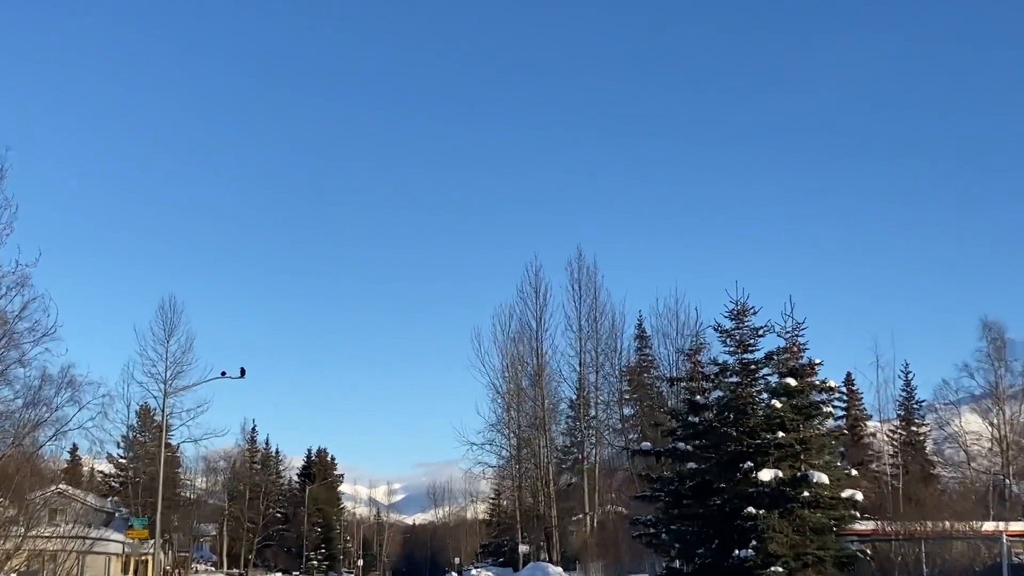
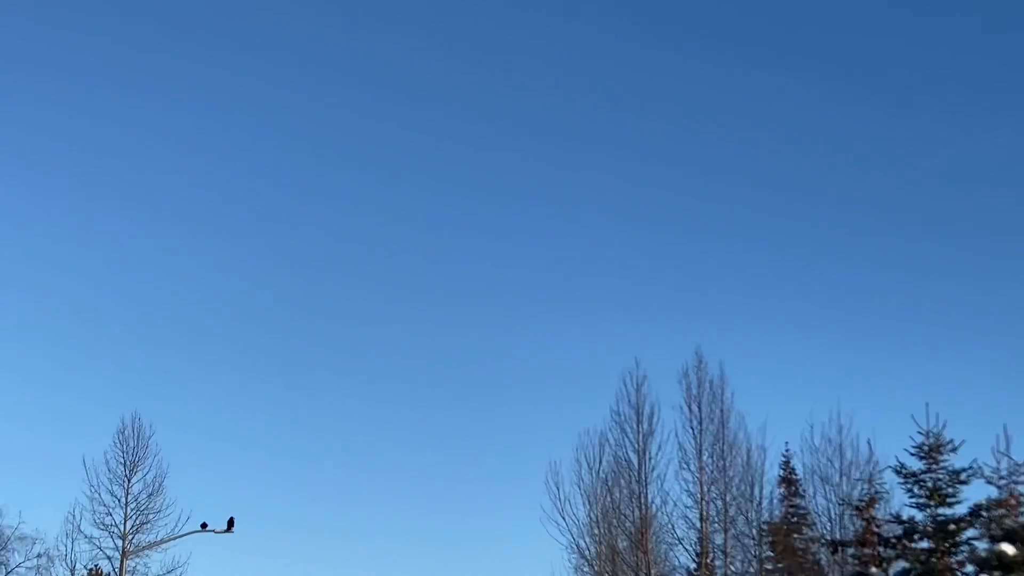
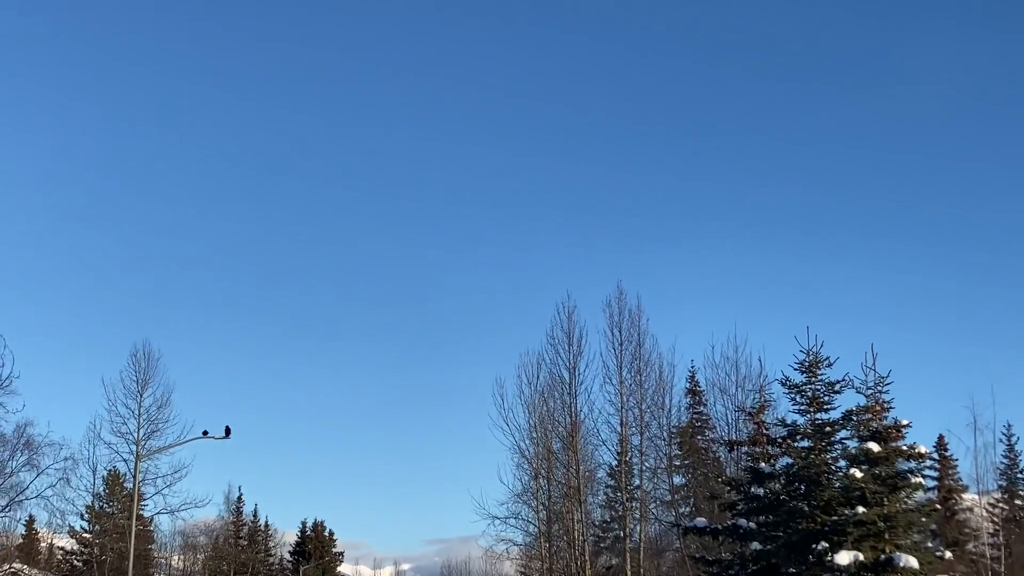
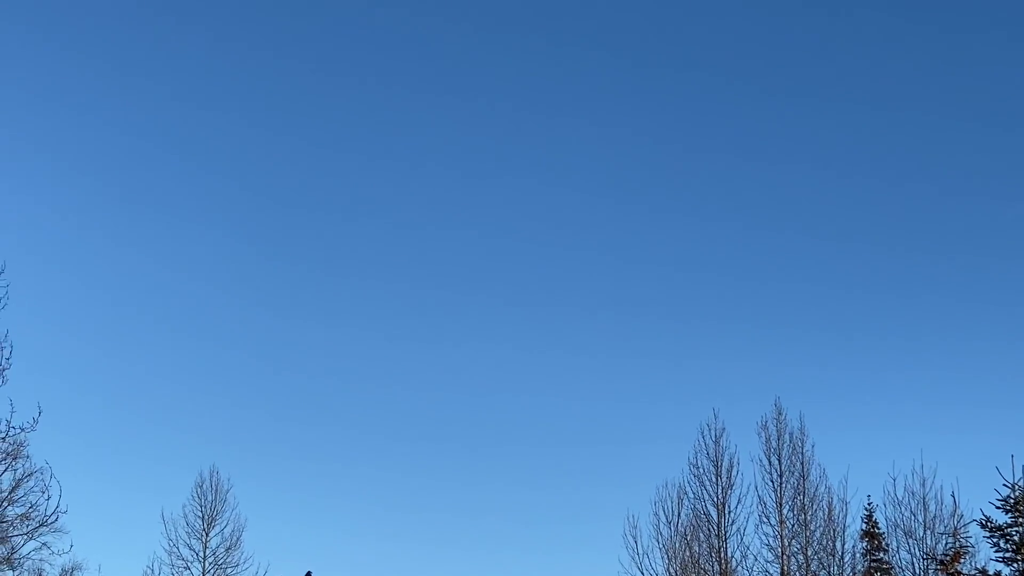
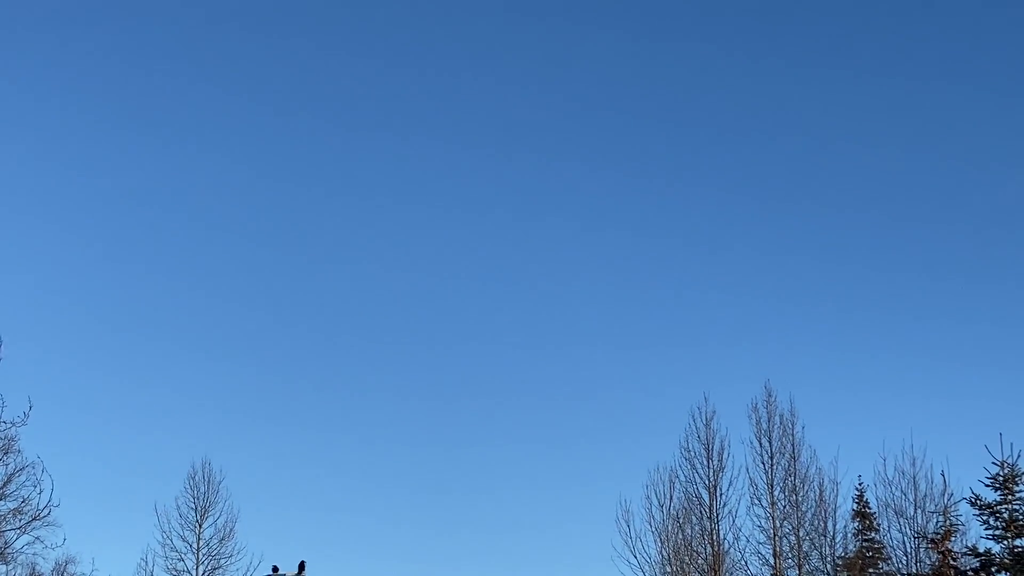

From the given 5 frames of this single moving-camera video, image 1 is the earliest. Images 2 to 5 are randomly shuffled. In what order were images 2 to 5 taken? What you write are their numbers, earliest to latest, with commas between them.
3, 2, 4, 5
